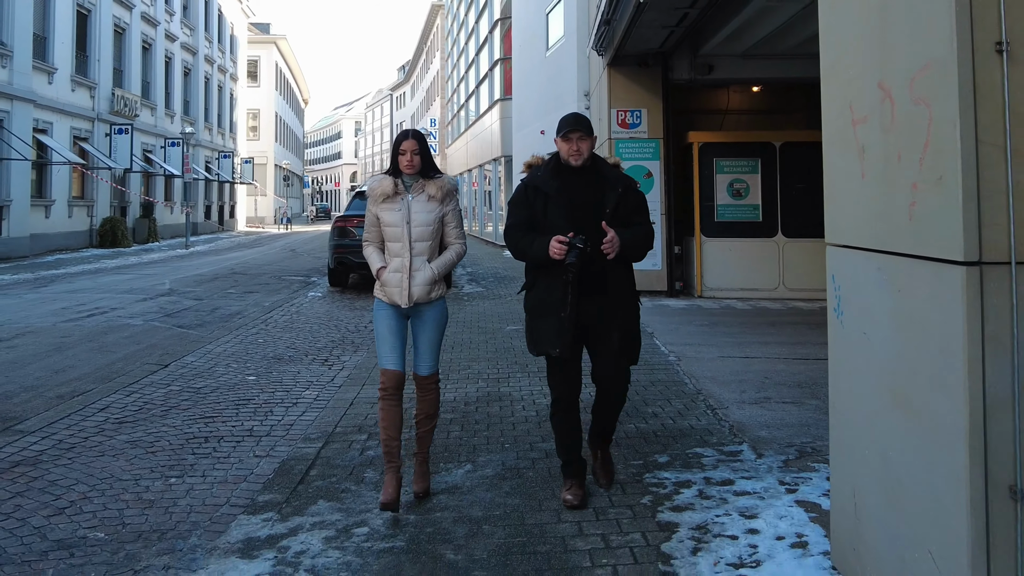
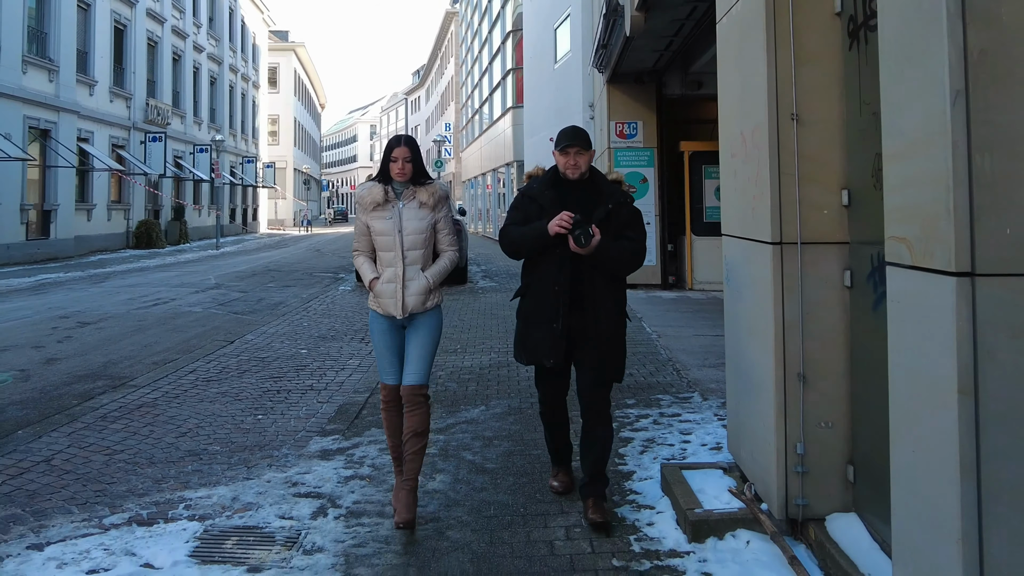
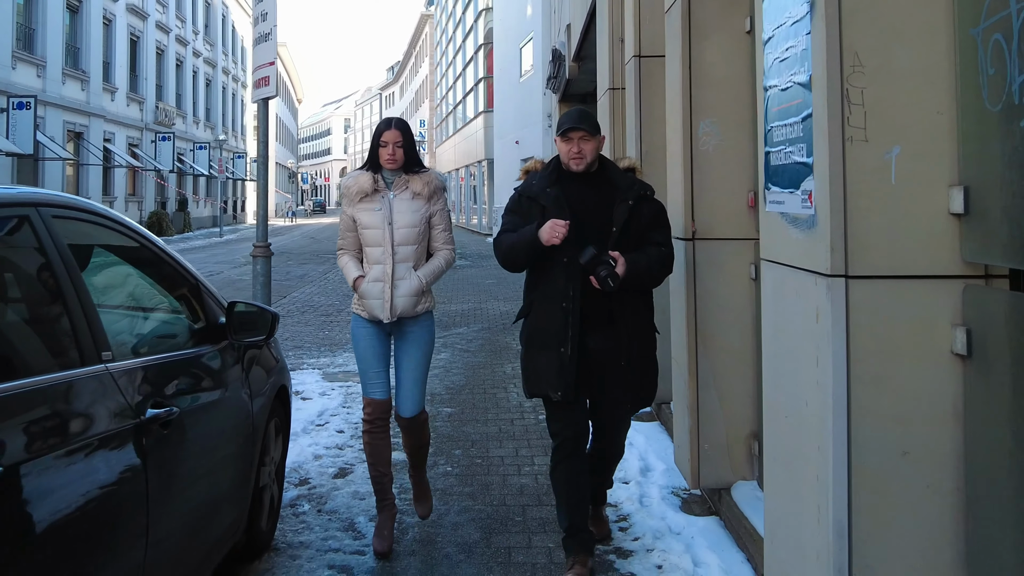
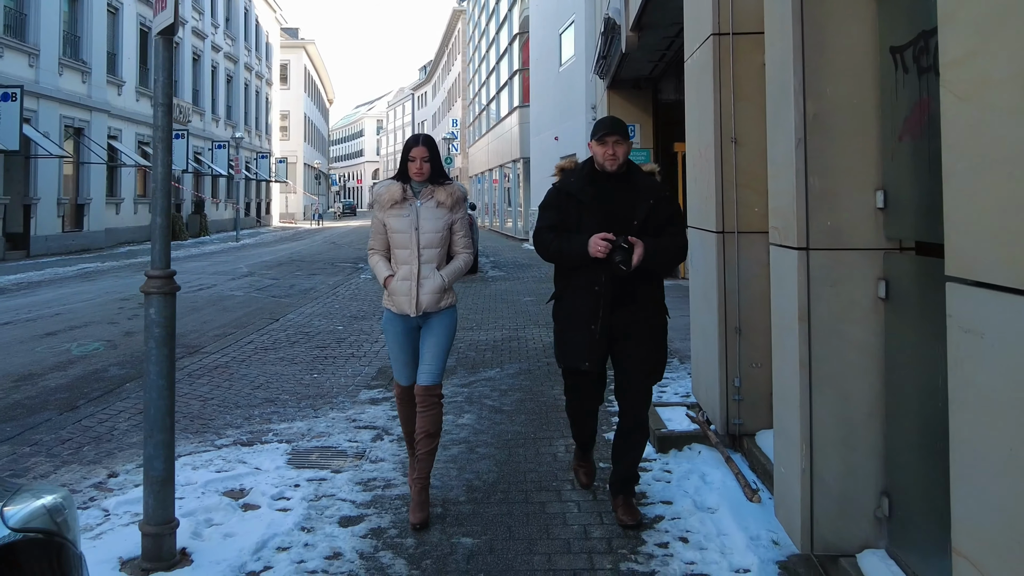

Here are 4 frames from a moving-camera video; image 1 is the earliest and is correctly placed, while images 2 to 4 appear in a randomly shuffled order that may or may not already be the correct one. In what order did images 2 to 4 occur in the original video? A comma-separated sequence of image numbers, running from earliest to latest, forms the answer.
2, 4, 3
